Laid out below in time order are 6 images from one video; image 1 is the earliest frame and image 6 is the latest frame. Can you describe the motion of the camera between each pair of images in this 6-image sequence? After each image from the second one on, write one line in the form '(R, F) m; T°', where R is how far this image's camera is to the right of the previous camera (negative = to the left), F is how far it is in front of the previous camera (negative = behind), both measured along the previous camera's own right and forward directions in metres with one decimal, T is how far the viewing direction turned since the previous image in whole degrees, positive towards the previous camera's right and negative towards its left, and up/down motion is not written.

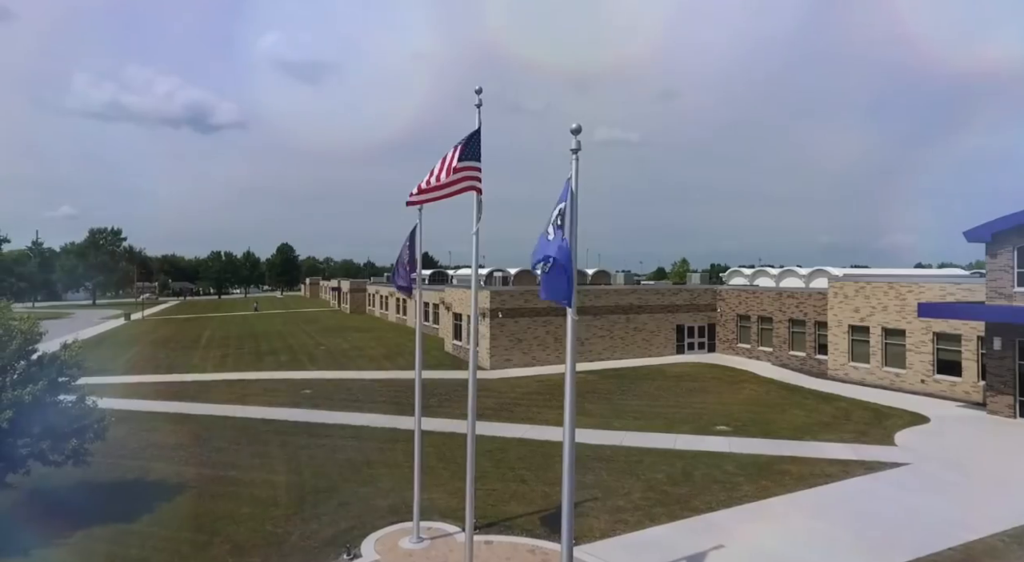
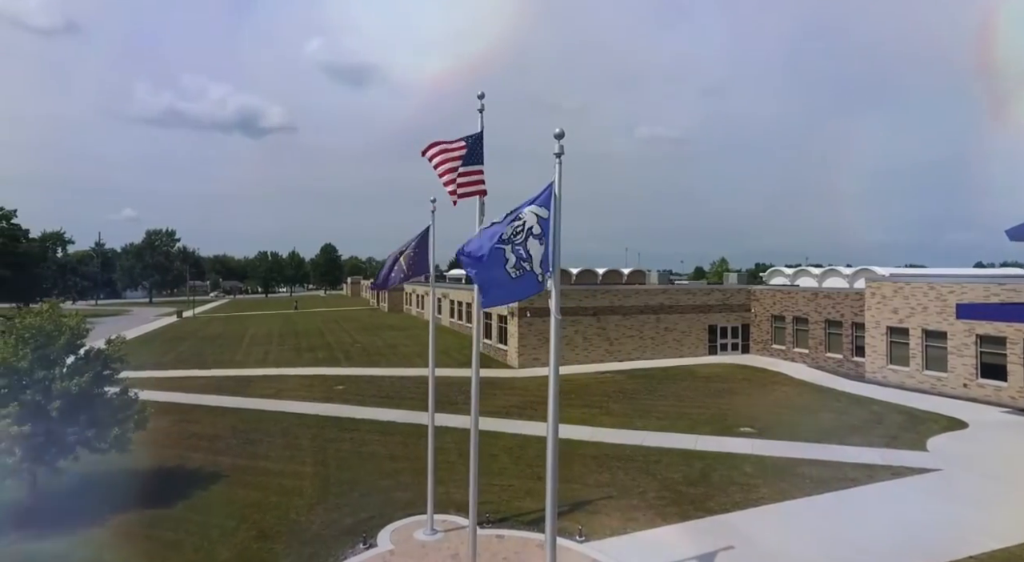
(+0.7, -0.3) m; -4°
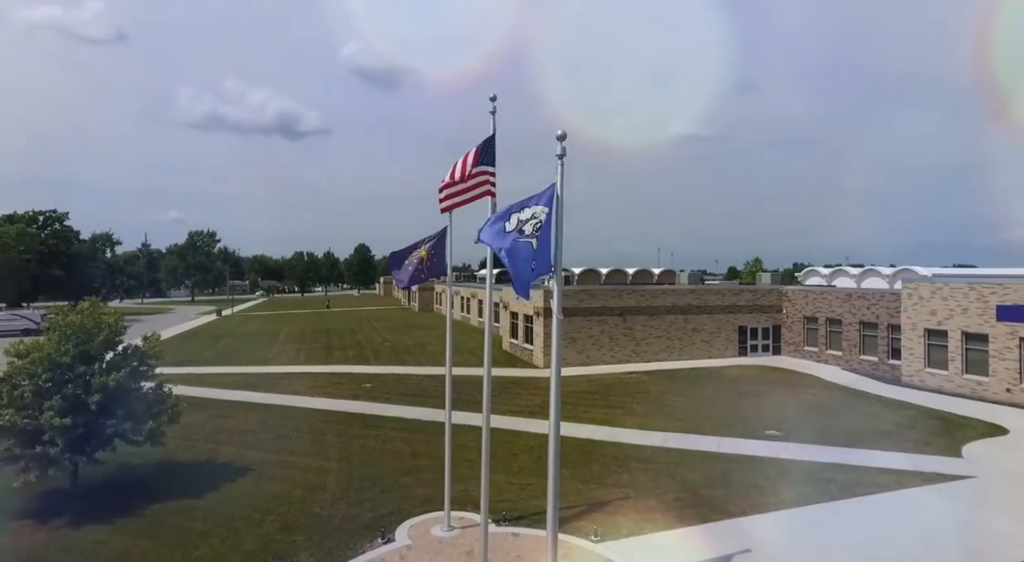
(+0.4, -0.1) m; -3°
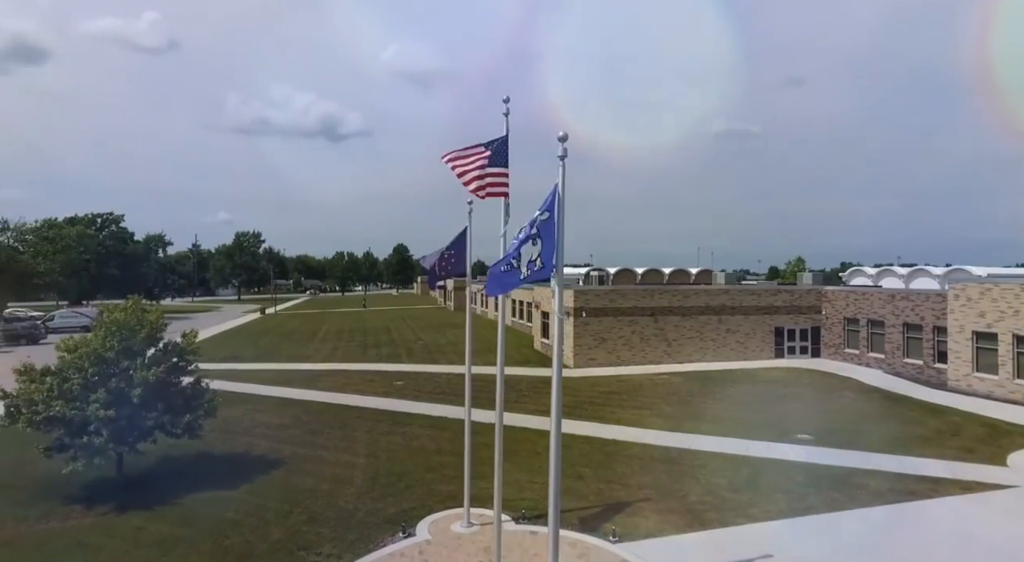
(+0.5, -0.1) m; -4°
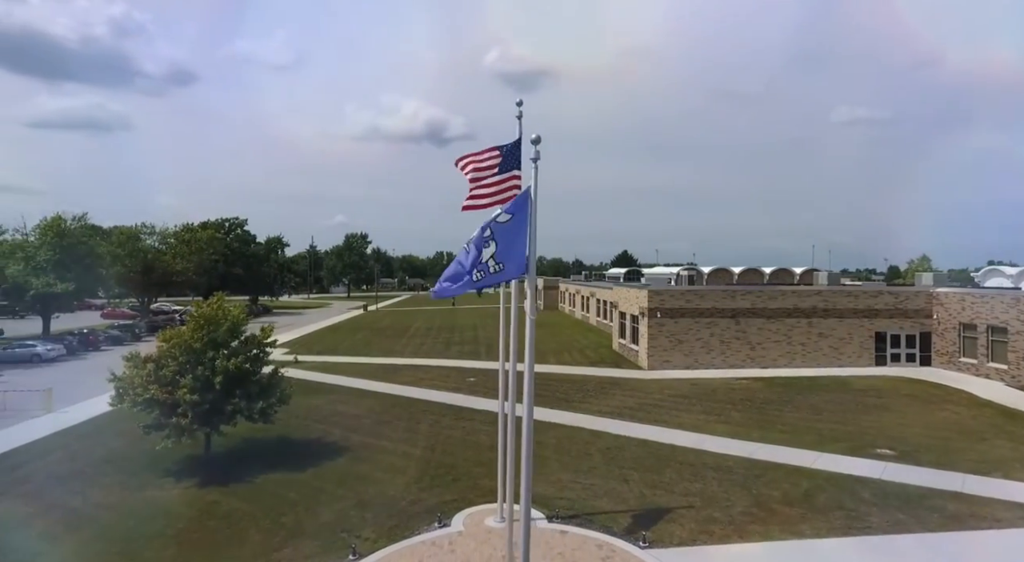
(+1.8, 0.0) m; -11°
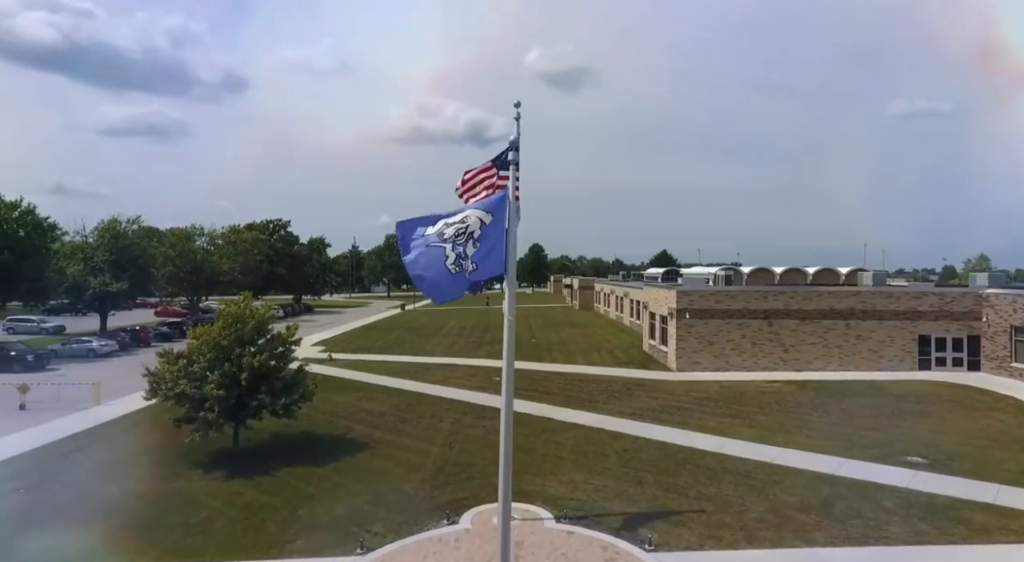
(+0.9, 0.0) m; -5°
